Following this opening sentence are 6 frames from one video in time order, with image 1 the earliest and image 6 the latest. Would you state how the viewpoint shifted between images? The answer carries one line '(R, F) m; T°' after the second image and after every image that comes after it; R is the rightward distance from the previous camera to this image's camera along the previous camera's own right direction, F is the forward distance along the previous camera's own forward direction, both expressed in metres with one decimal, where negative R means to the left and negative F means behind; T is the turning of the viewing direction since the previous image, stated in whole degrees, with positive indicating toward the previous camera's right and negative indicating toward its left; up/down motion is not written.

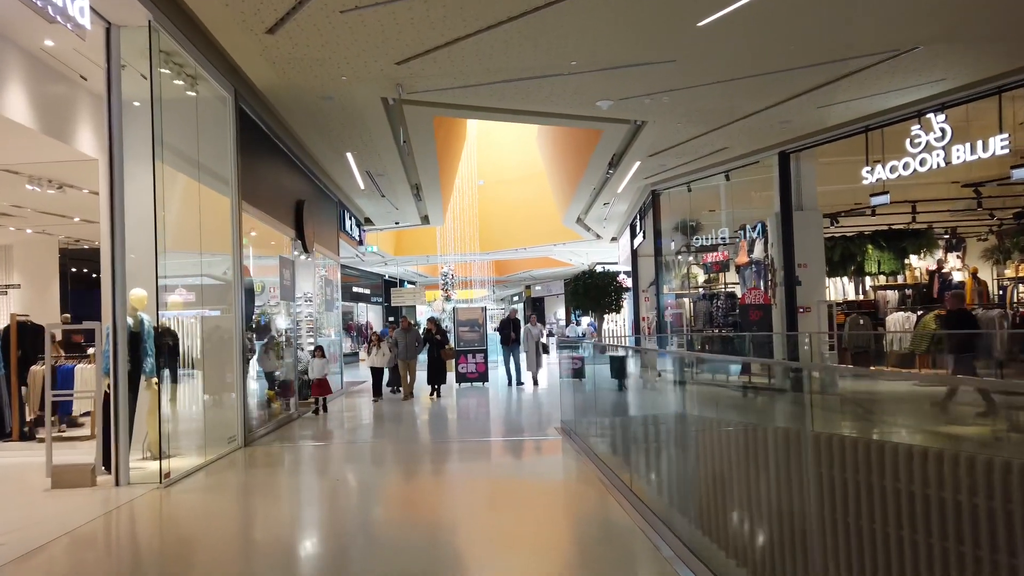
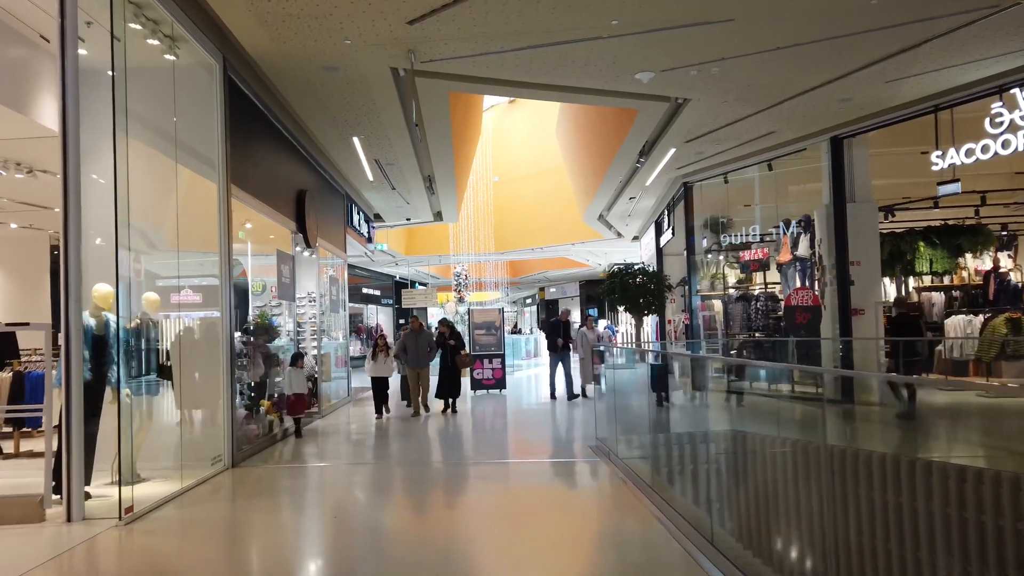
(-0.1, +0.8) m; -1°
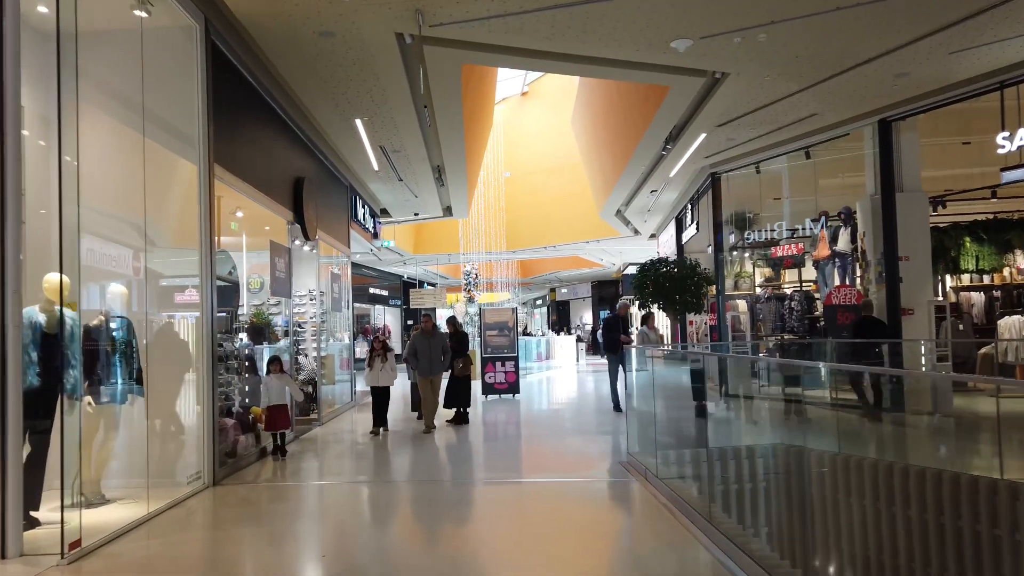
(-0.1, +0.6) m; -1°
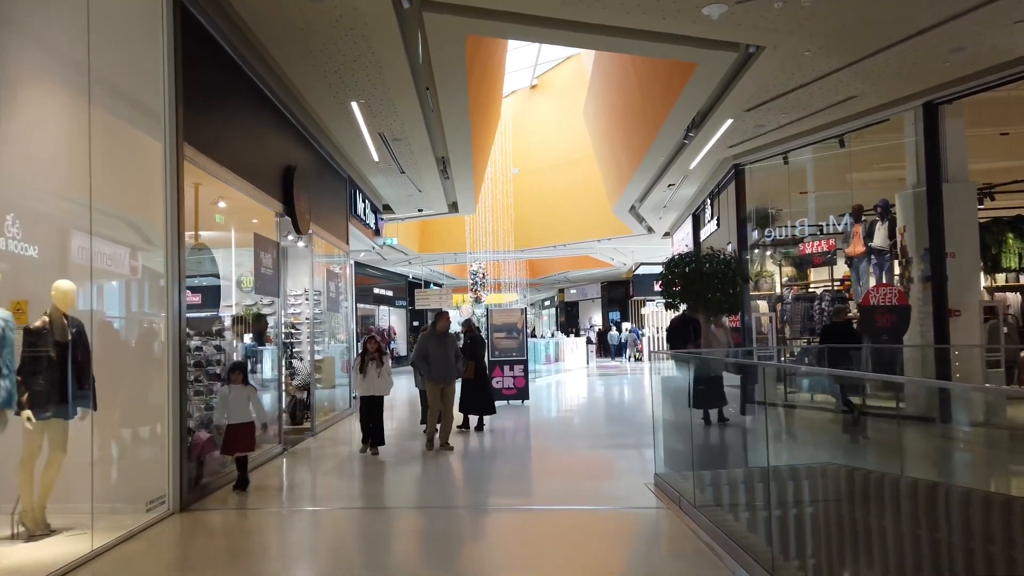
(0.0, +0.6) m; -1°
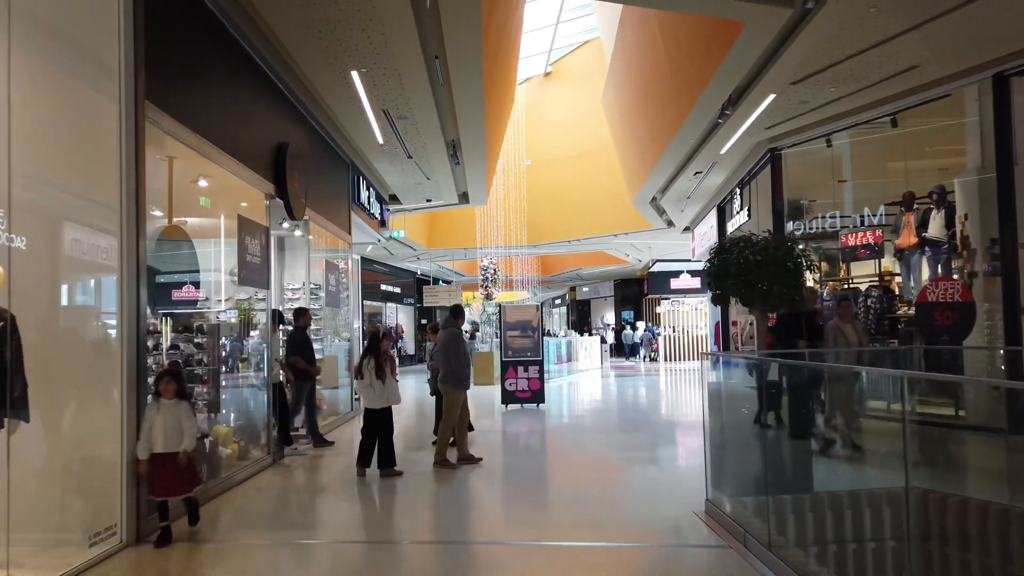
(-0.1, +0.6) m; -1°
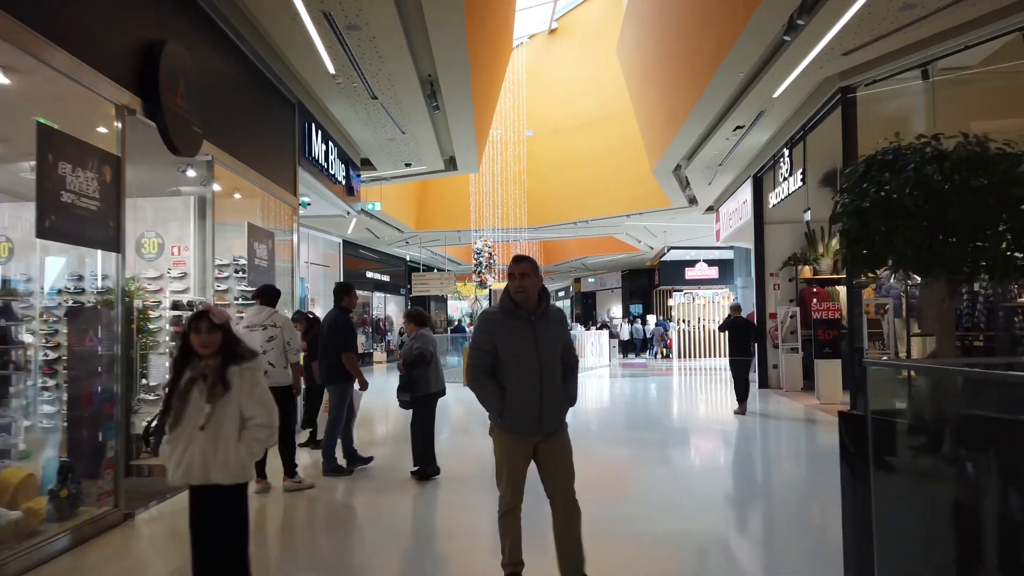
(+0.1, +1.7) m; 0°
